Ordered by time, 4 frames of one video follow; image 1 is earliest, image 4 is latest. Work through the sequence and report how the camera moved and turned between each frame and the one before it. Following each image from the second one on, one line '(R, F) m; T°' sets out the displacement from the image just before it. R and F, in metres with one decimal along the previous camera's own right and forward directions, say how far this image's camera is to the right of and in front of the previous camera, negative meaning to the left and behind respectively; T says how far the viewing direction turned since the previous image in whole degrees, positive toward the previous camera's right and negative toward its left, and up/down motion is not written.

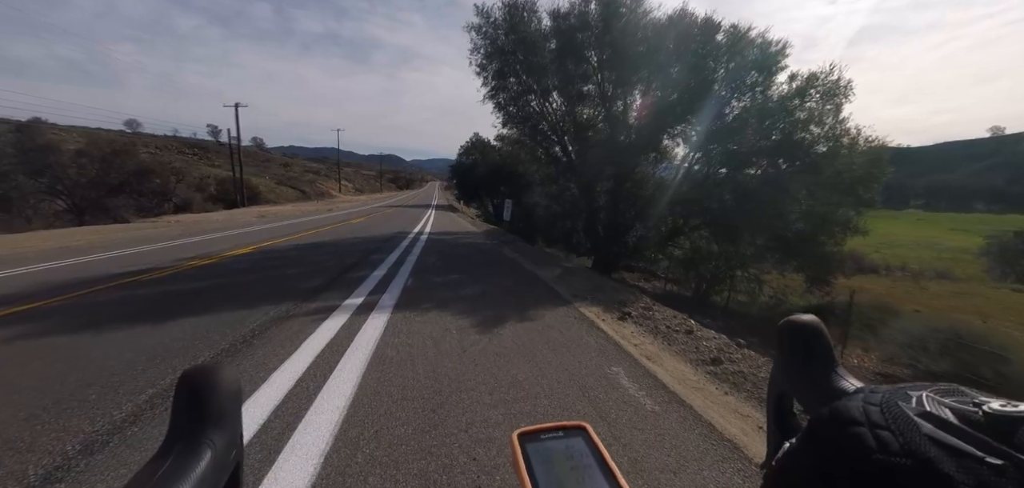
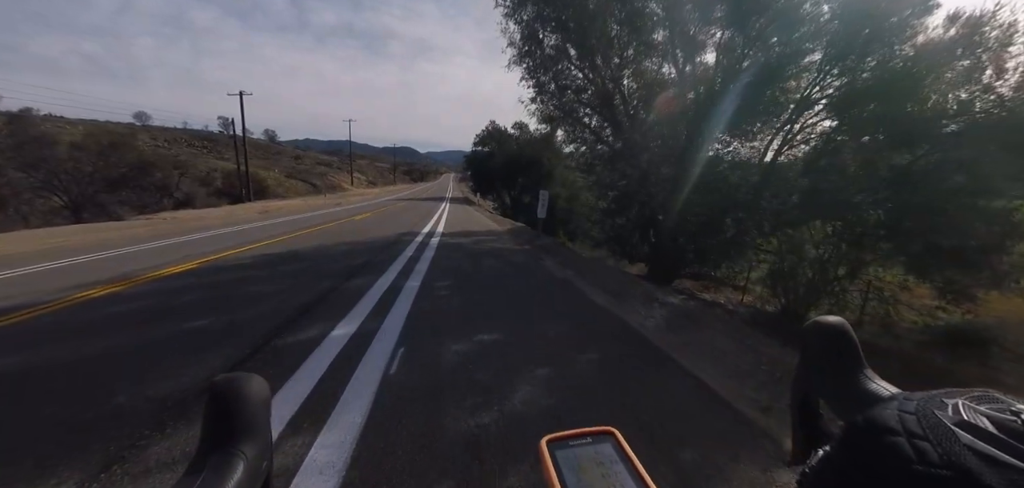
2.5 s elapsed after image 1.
(-0.2, +1.0) m; -2°
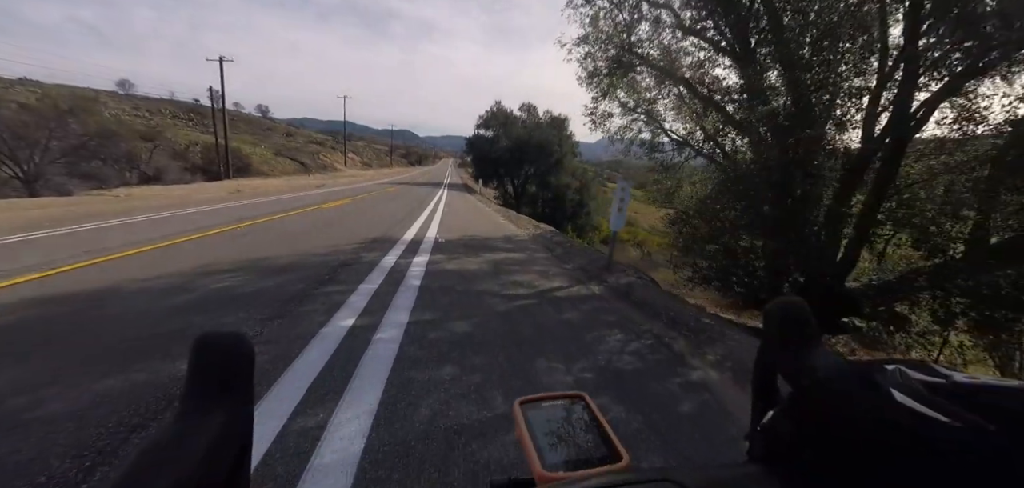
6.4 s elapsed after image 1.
(-0.2, +1.2) m; 0°
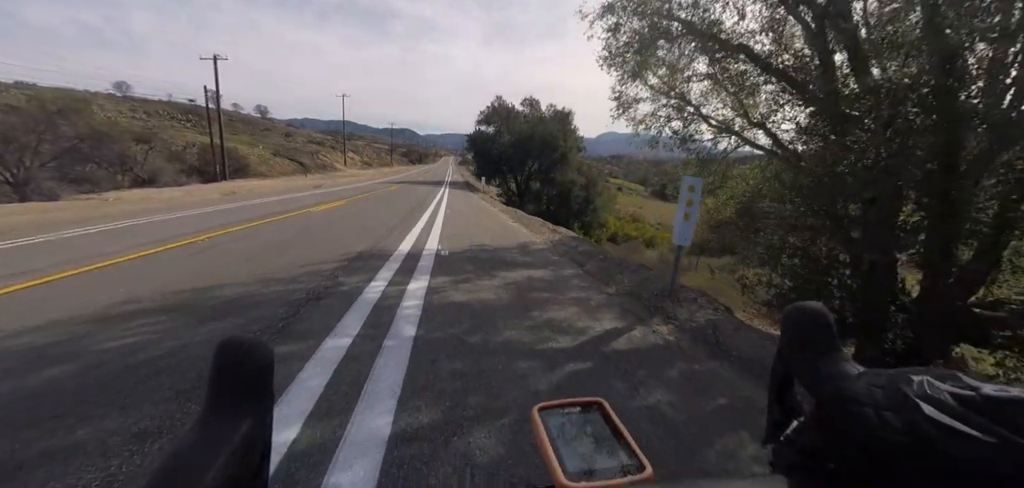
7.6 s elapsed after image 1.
(-0.1, +0.4) m; 0°
